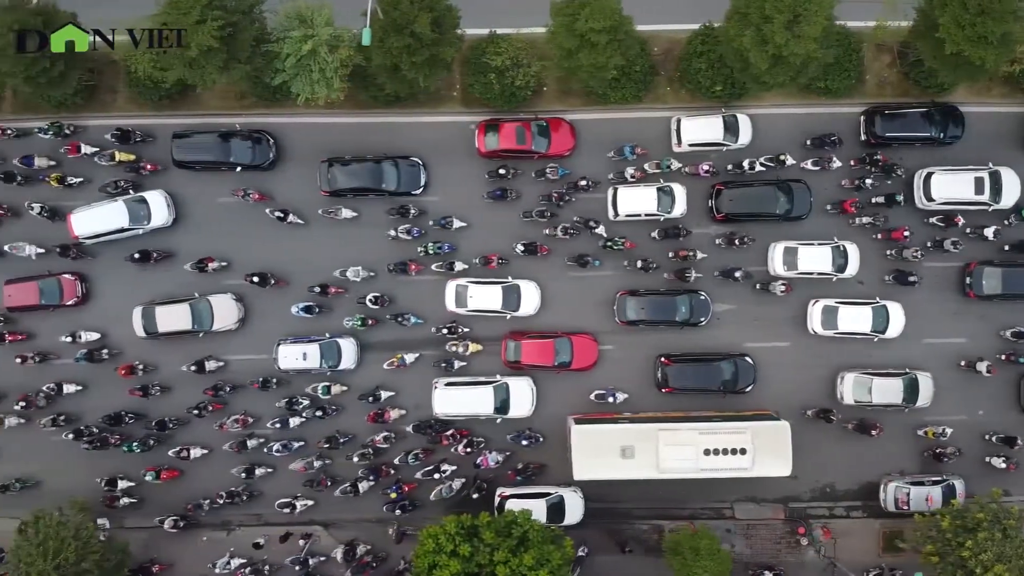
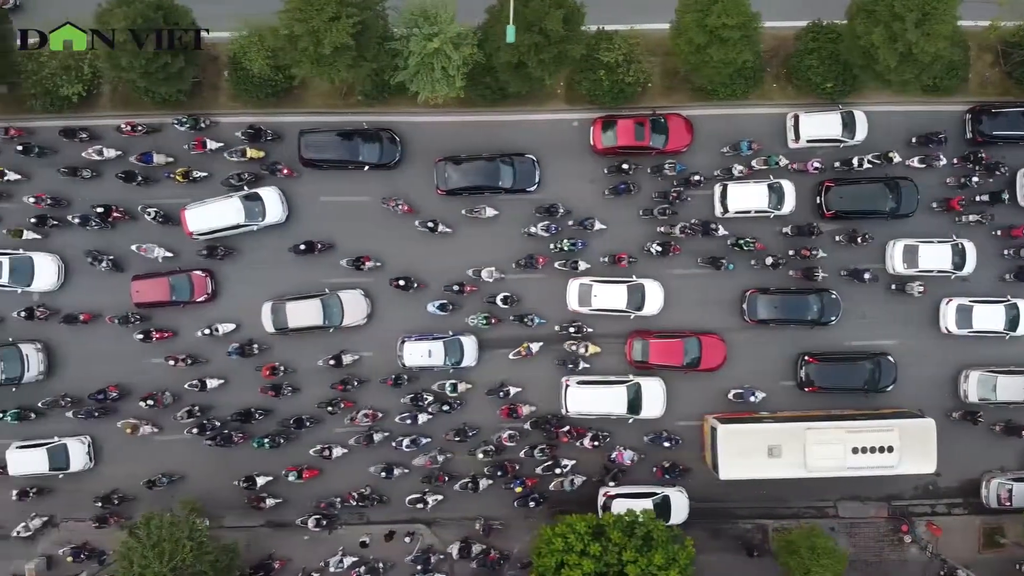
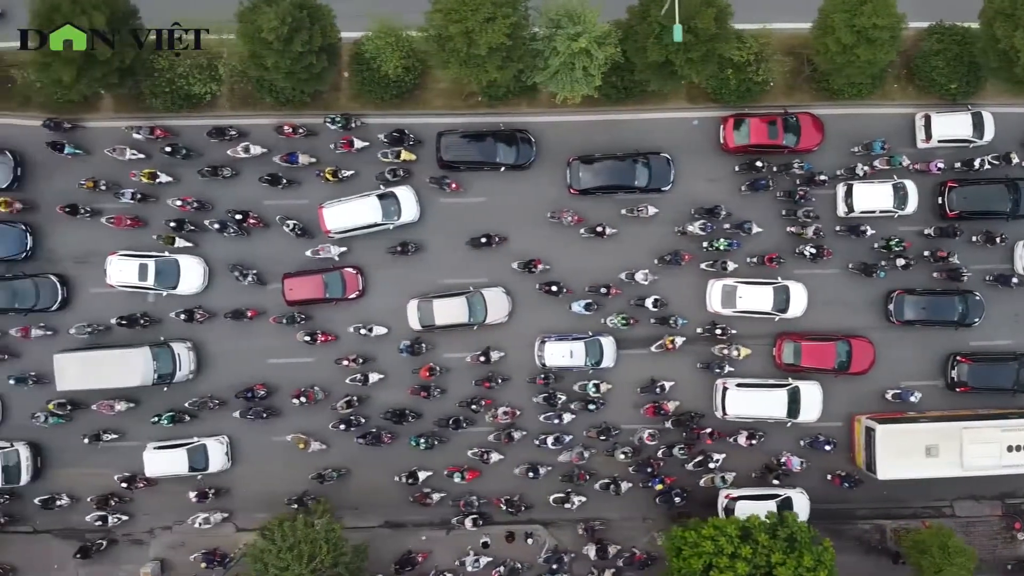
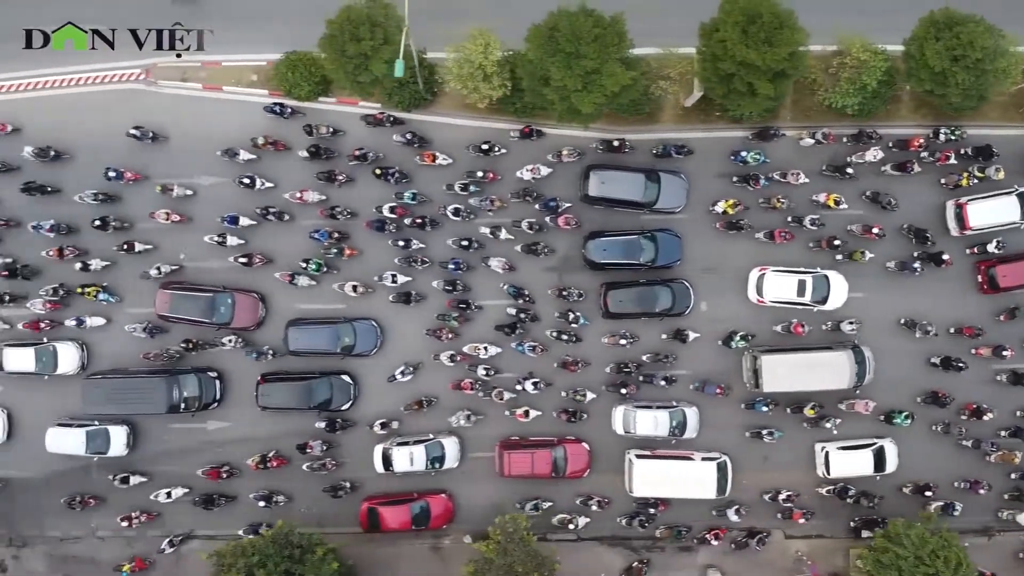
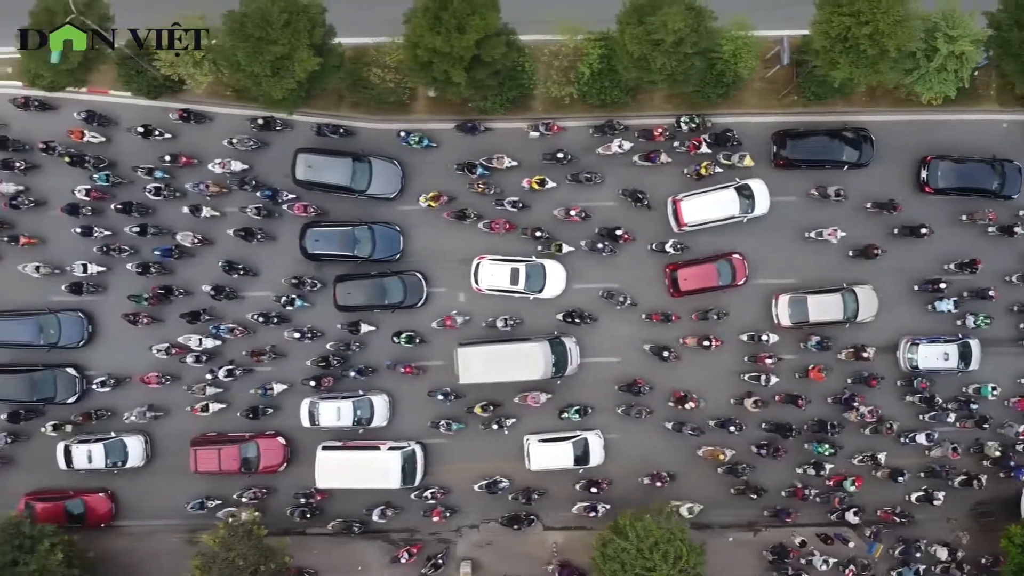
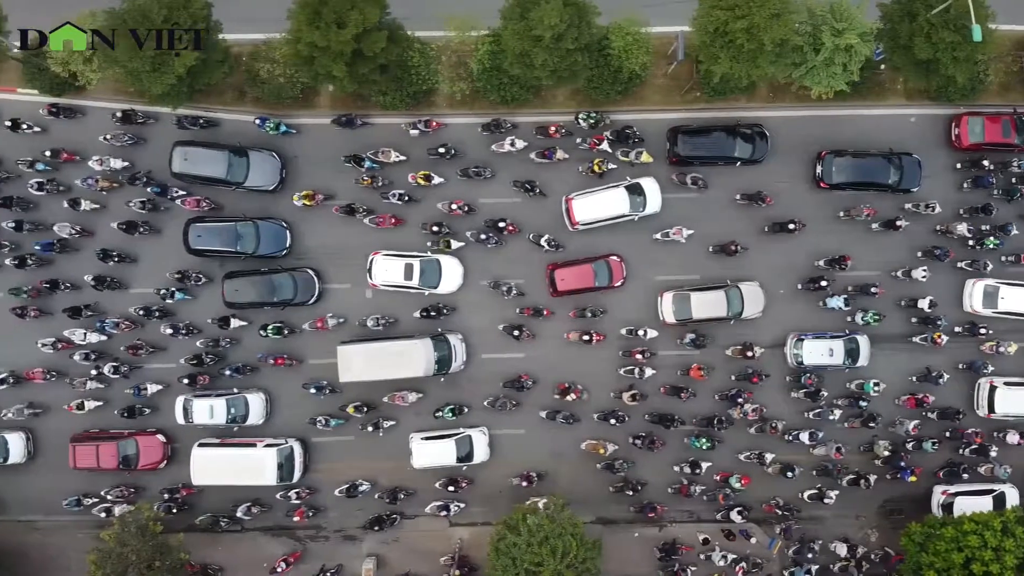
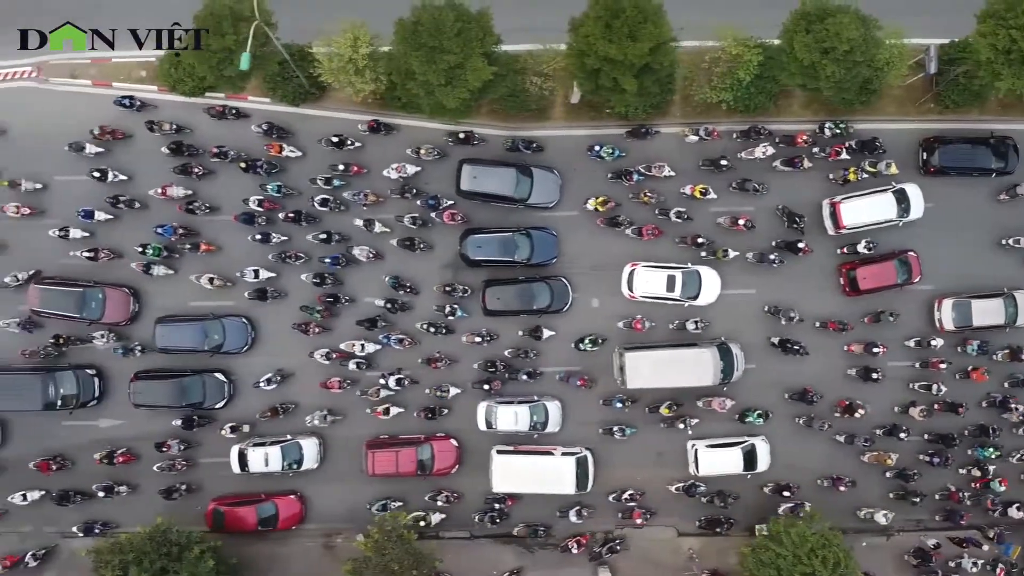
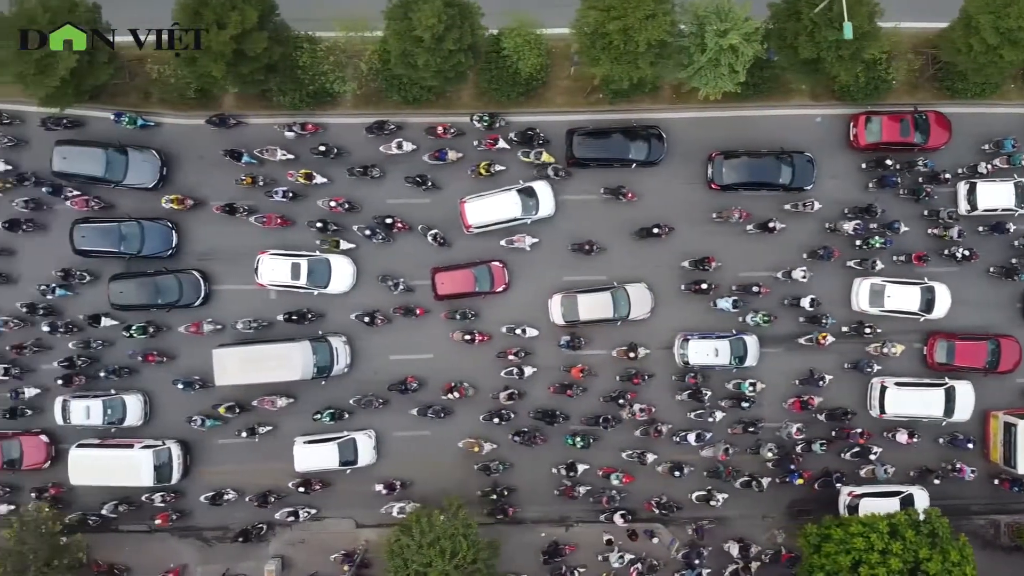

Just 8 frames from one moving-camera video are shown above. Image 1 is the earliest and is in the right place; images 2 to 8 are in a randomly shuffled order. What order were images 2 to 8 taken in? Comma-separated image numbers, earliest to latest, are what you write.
2, 3, 8, 6, 5, 7, 4
